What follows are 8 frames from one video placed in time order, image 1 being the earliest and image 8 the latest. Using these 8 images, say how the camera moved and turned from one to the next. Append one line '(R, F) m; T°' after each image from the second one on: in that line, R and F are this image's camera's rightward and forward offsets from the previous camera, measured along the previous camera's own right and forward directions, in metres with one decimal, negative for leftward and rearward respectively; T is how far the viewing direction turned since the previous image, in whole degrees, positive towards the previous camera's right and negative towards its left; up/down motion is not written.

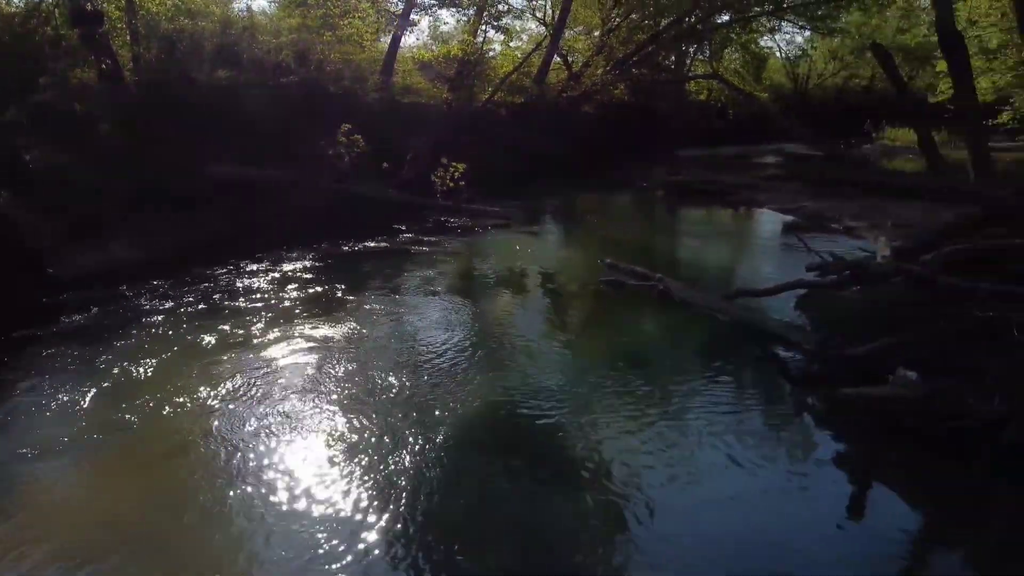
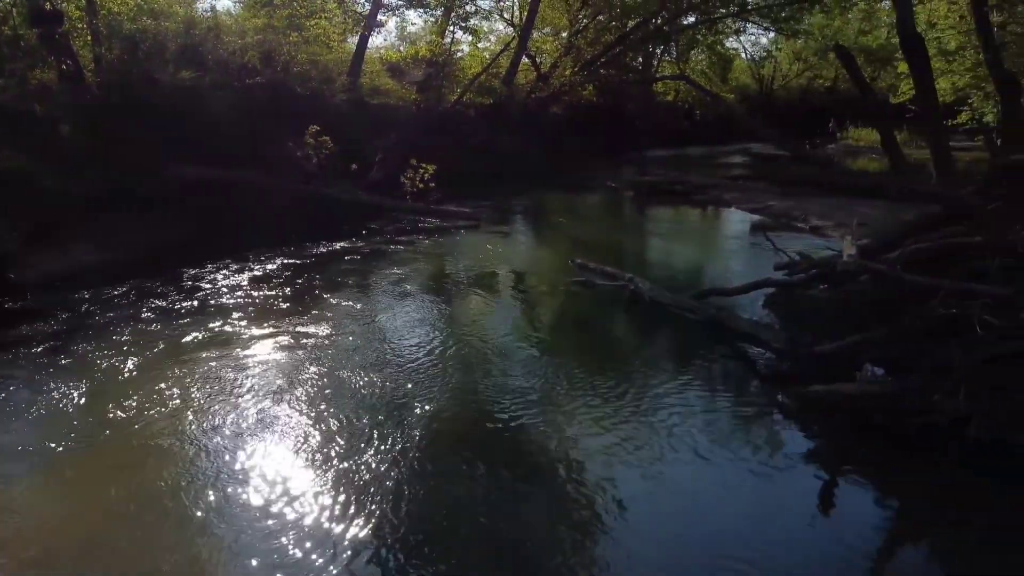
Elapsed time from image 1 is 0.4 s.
(0.0, 0.0) m; +2°
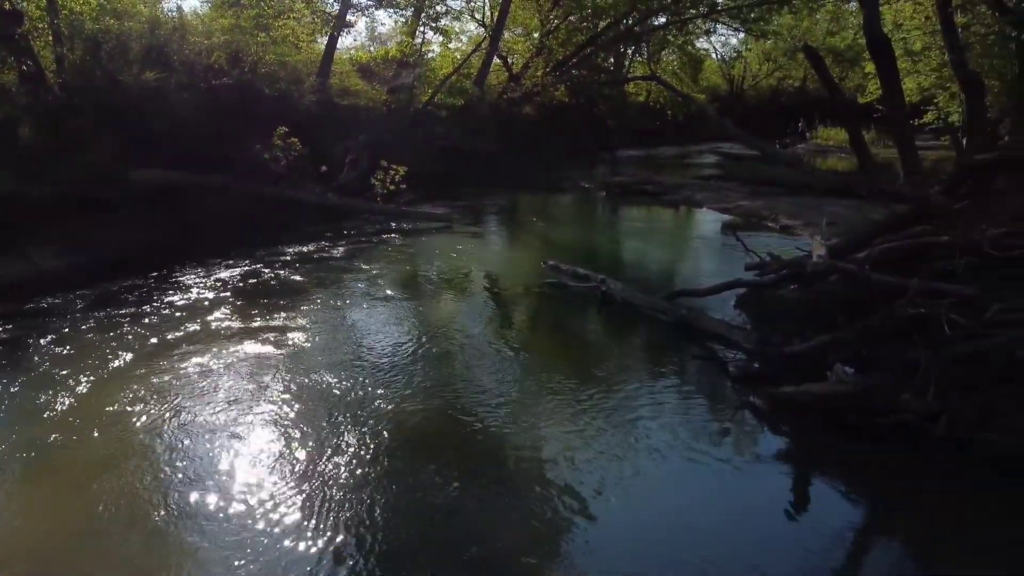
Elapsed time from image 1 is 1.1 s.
(0.0, +0.1) m; +2°
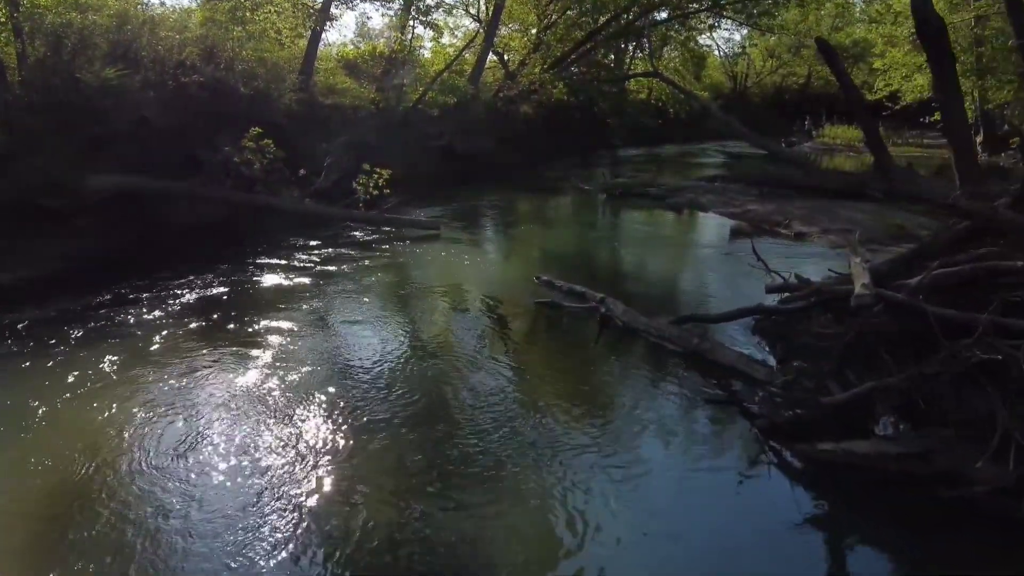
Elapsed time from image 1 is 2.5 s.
(+0.2, +1.1) m; 0°
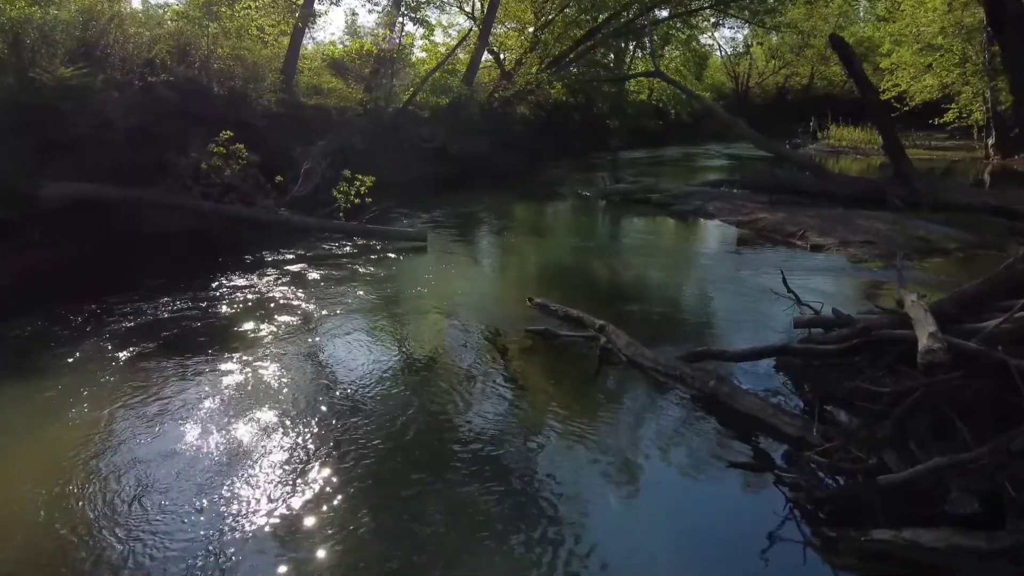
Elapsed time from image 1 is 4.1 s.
(+0.1, +1.0) m; 0°
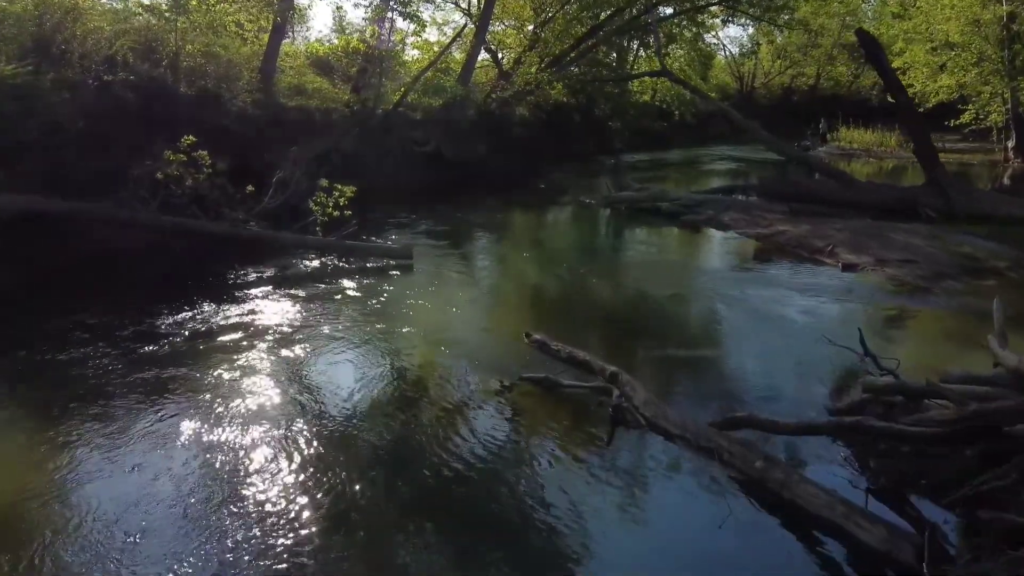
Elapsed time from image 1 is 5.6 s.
(+0.1, +1.3) m; 0°
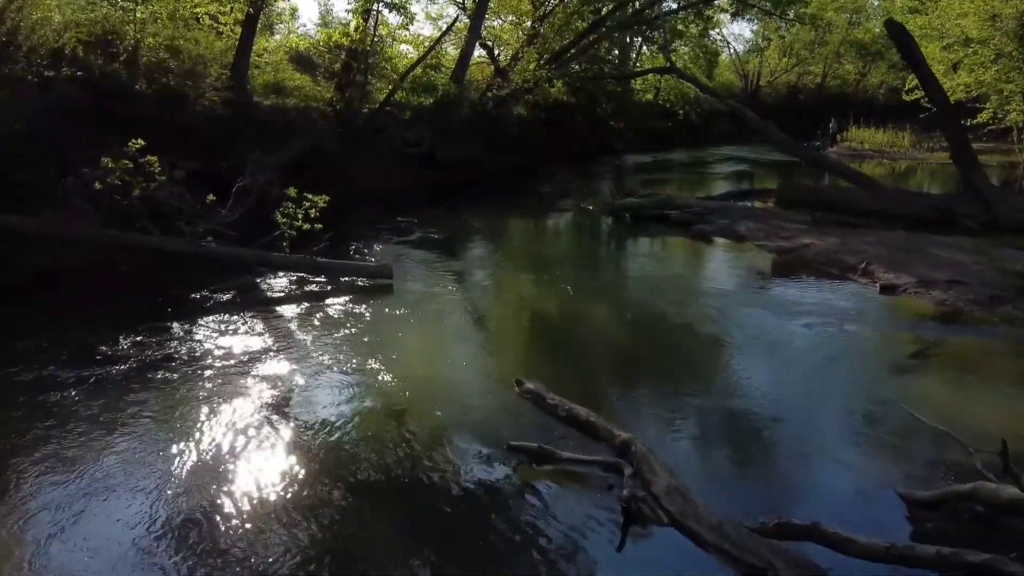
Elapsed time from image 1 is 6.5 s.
(+0.1, +1.3) m; 0°
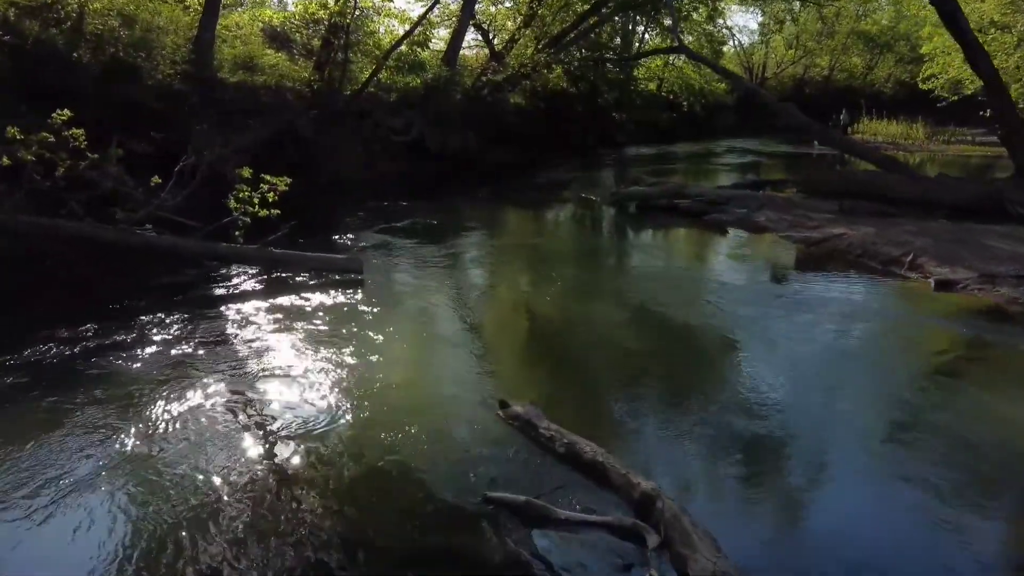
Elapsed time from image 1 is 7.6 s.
(+0.1, +1.5) m; 0°
